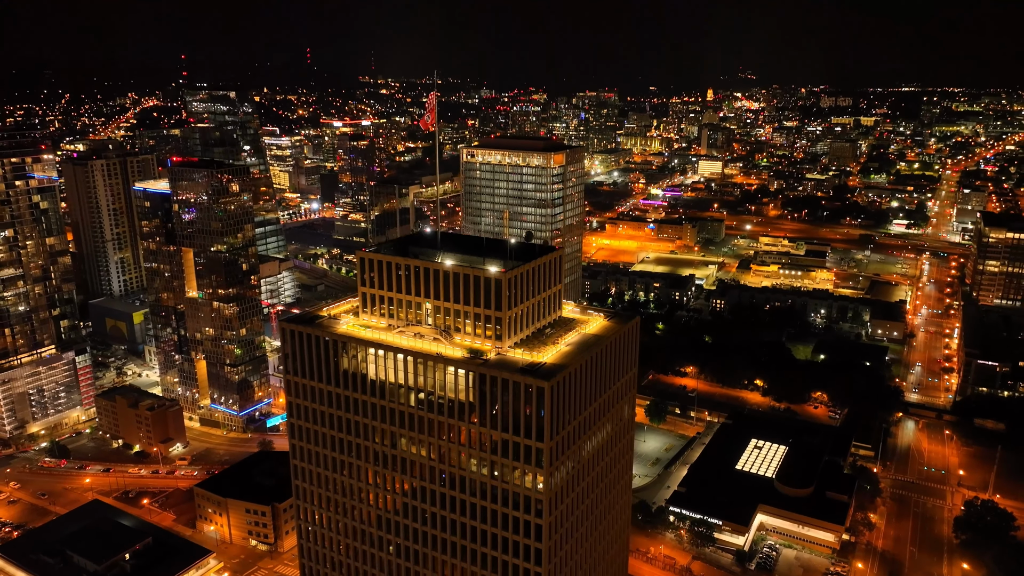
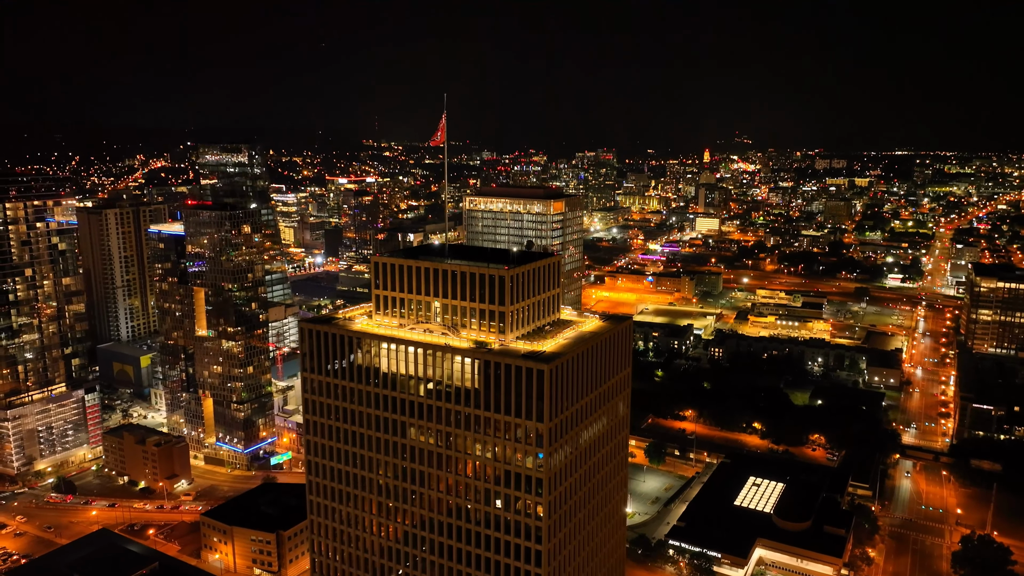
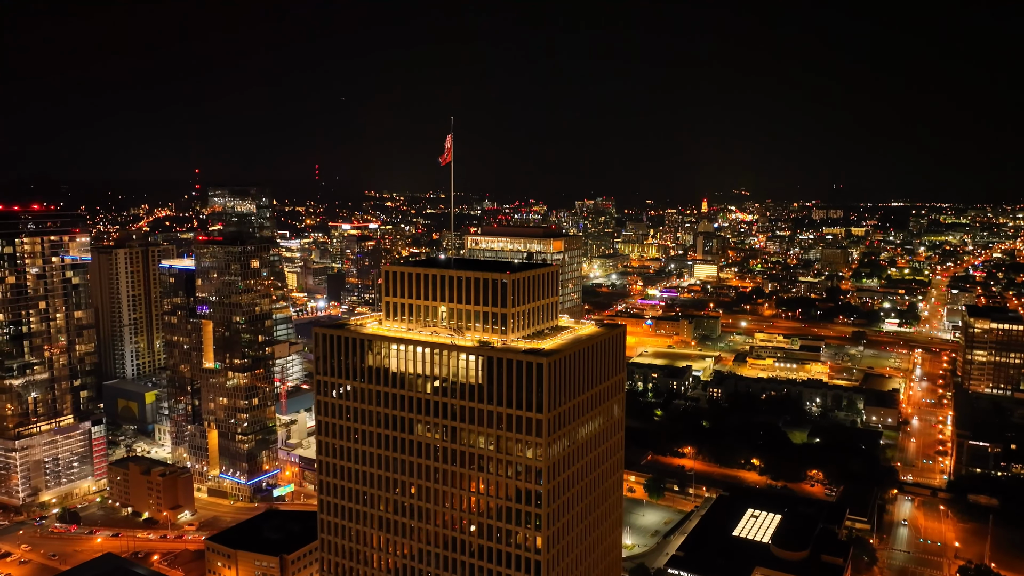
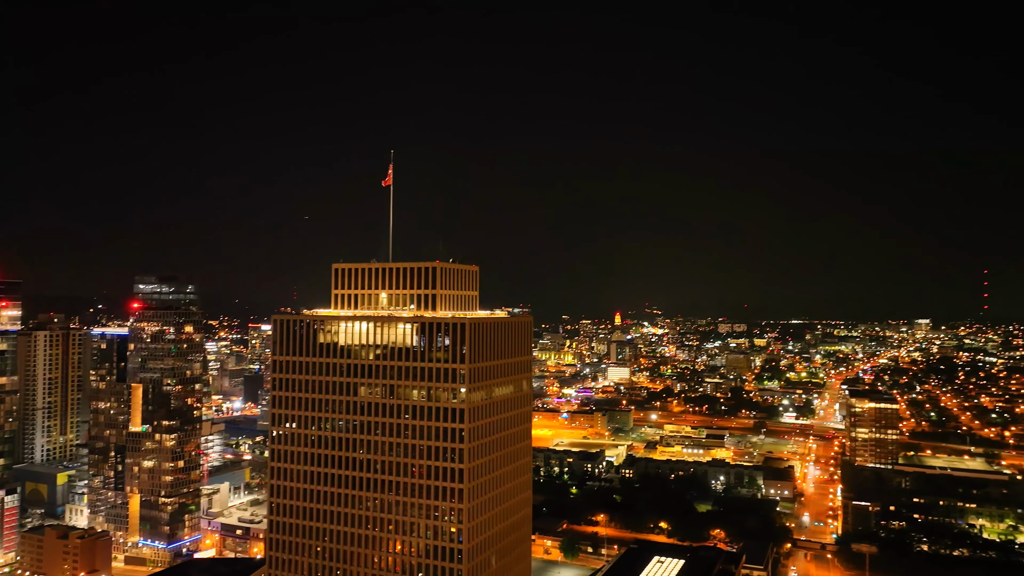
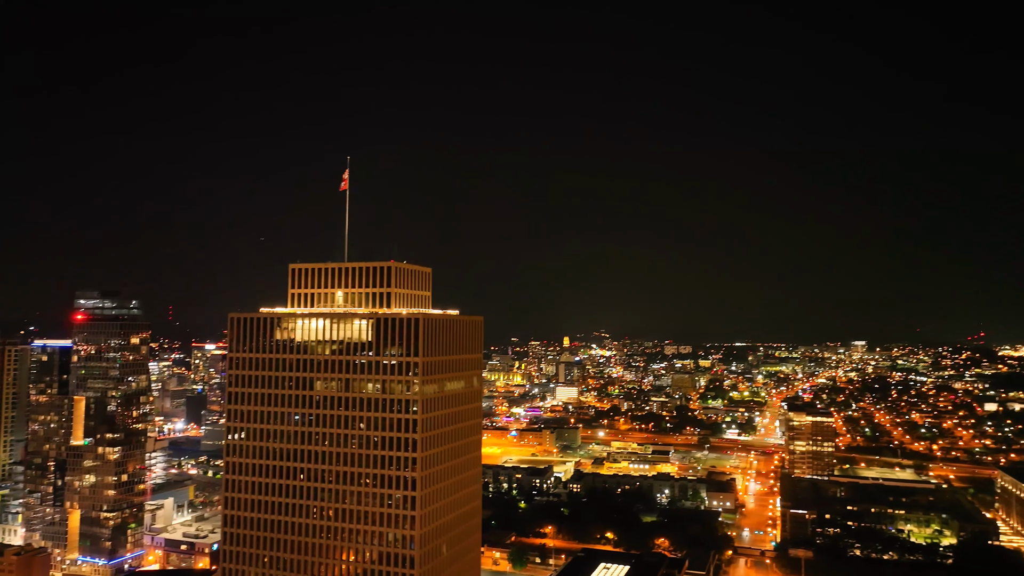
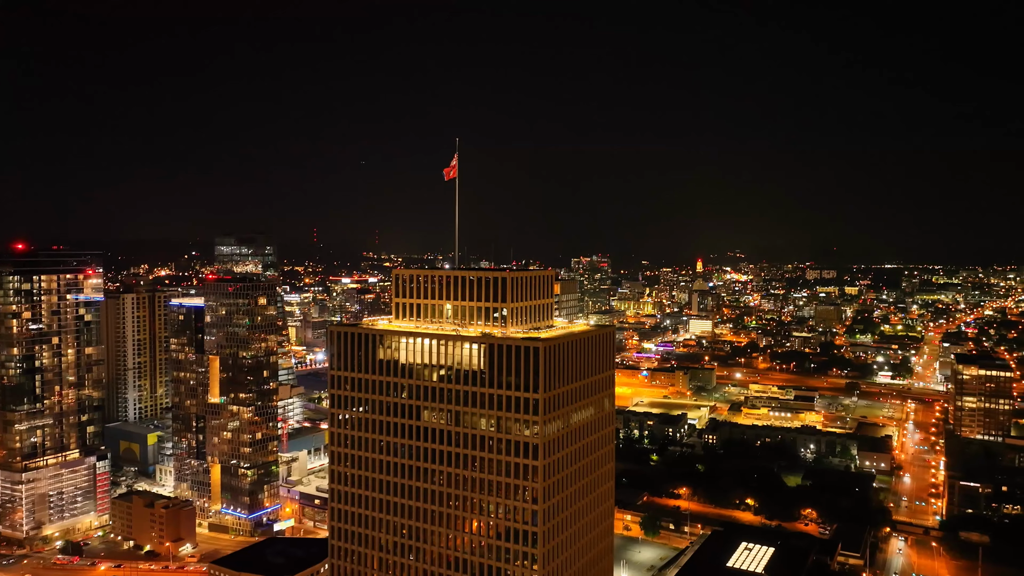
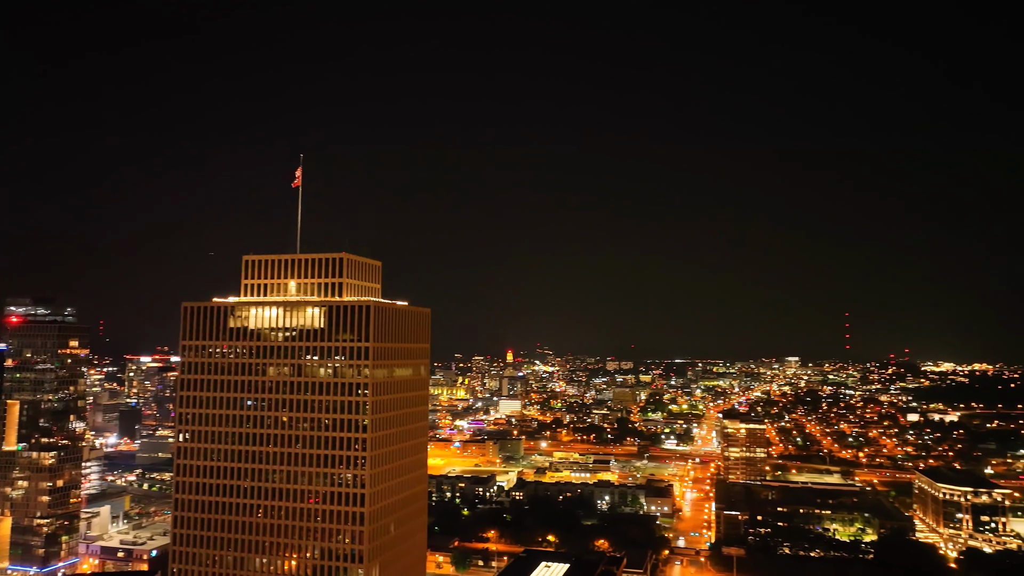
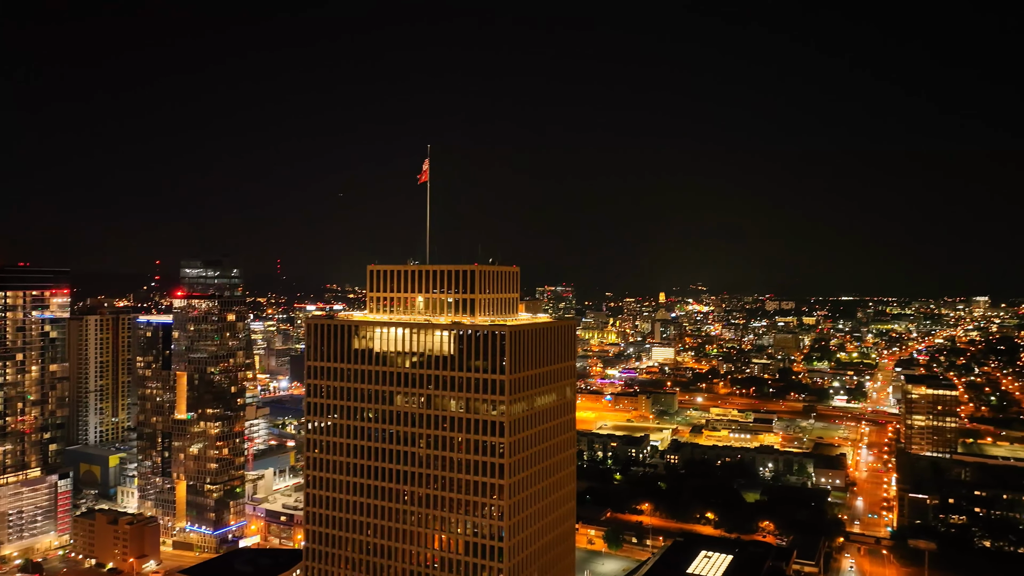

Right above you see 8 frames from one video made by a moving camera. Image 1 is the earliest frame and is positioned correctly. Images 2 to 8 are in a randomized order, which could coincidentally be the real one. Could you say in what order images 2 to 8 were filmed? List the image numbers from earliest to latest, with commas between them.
2, 3, 6, 8, 4, 5, 7
